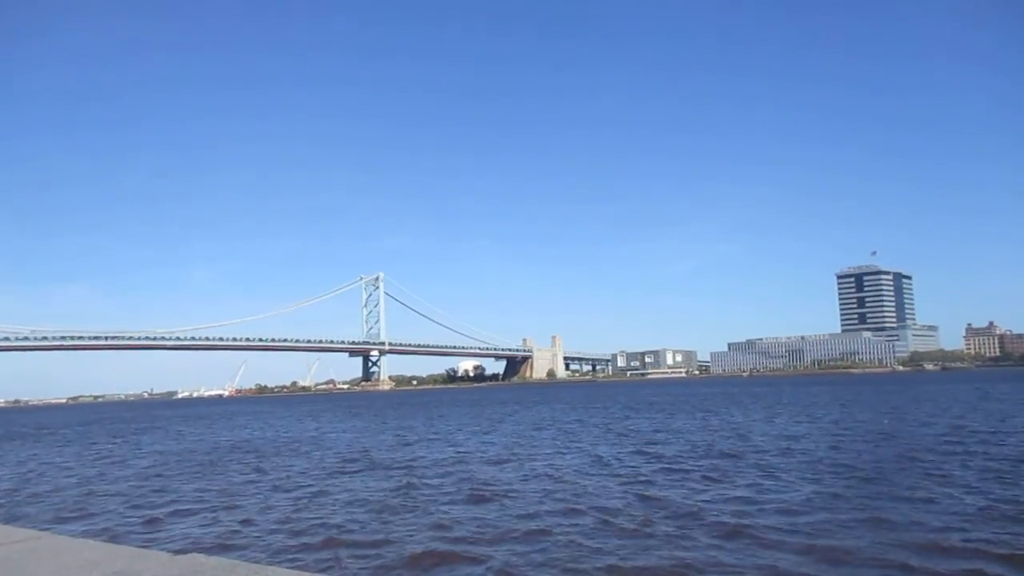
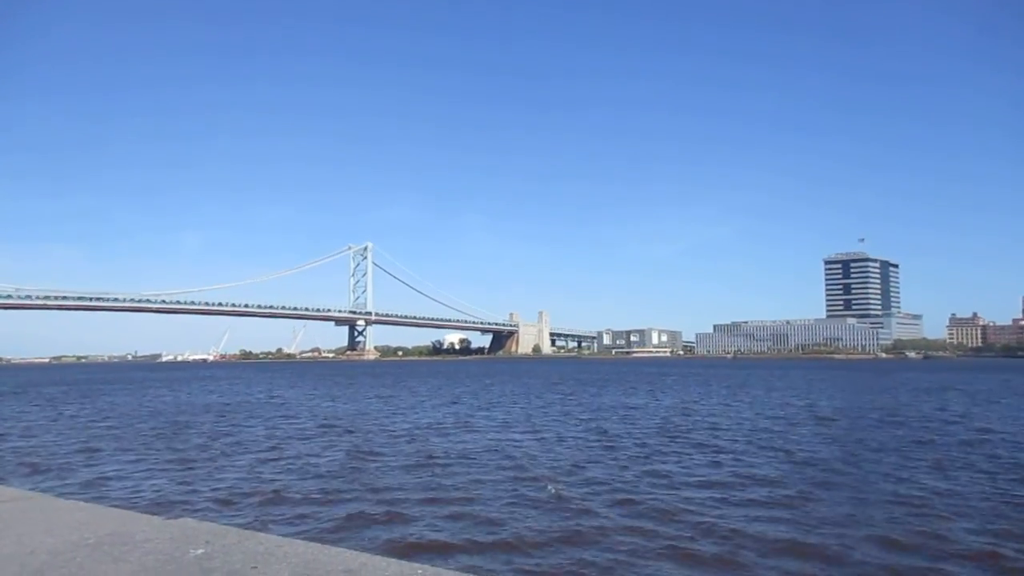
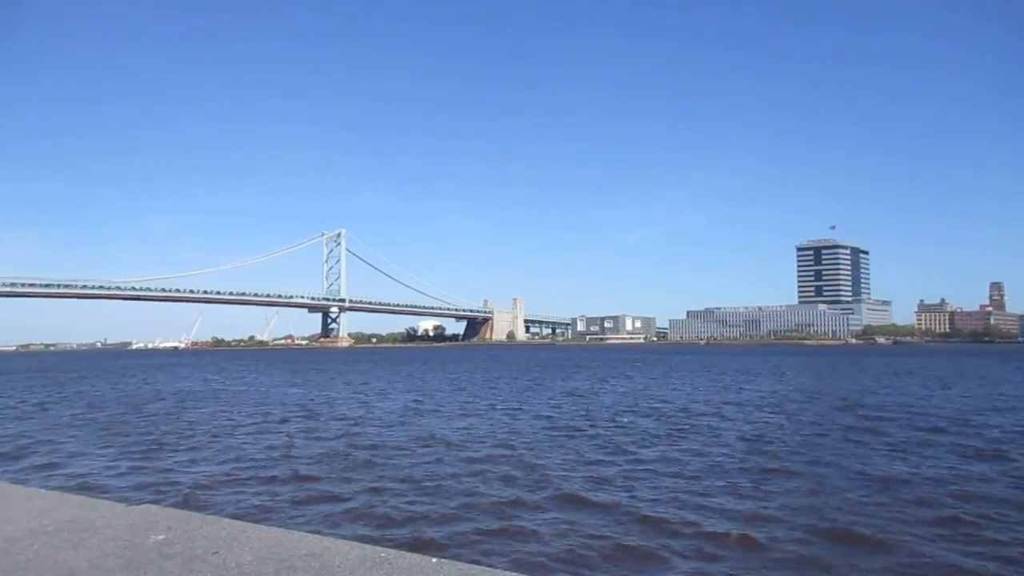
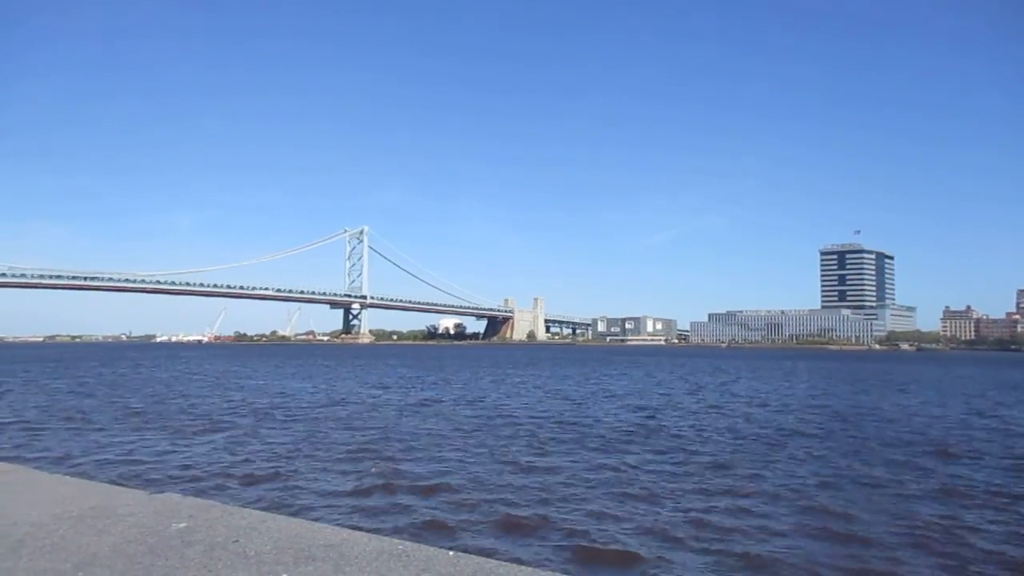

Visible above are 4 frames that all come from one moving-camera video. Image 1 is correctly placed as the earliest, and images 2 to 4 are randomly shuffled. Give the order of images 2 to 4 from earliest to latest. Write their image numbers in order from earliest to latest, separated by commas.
2, 3, 4
